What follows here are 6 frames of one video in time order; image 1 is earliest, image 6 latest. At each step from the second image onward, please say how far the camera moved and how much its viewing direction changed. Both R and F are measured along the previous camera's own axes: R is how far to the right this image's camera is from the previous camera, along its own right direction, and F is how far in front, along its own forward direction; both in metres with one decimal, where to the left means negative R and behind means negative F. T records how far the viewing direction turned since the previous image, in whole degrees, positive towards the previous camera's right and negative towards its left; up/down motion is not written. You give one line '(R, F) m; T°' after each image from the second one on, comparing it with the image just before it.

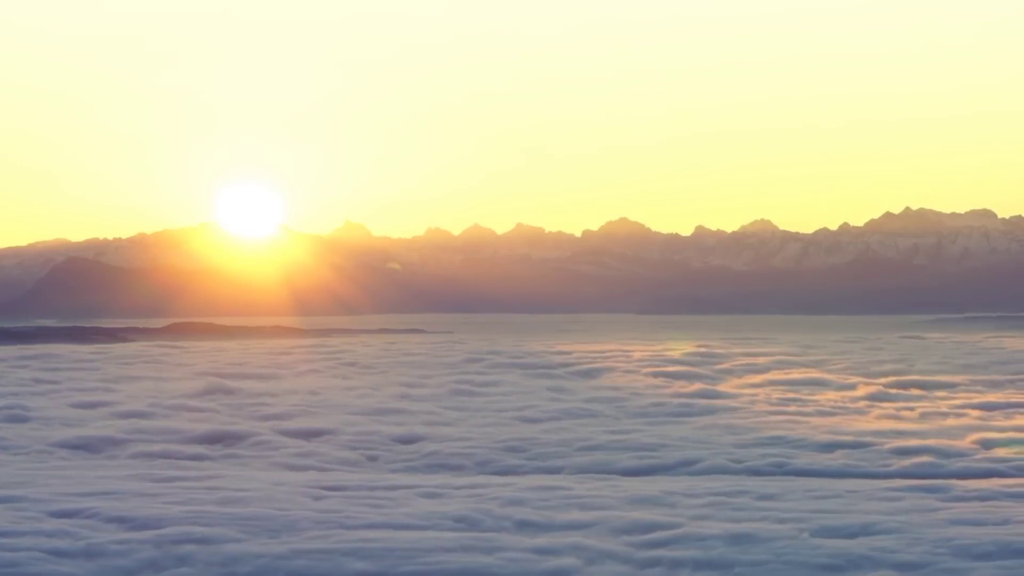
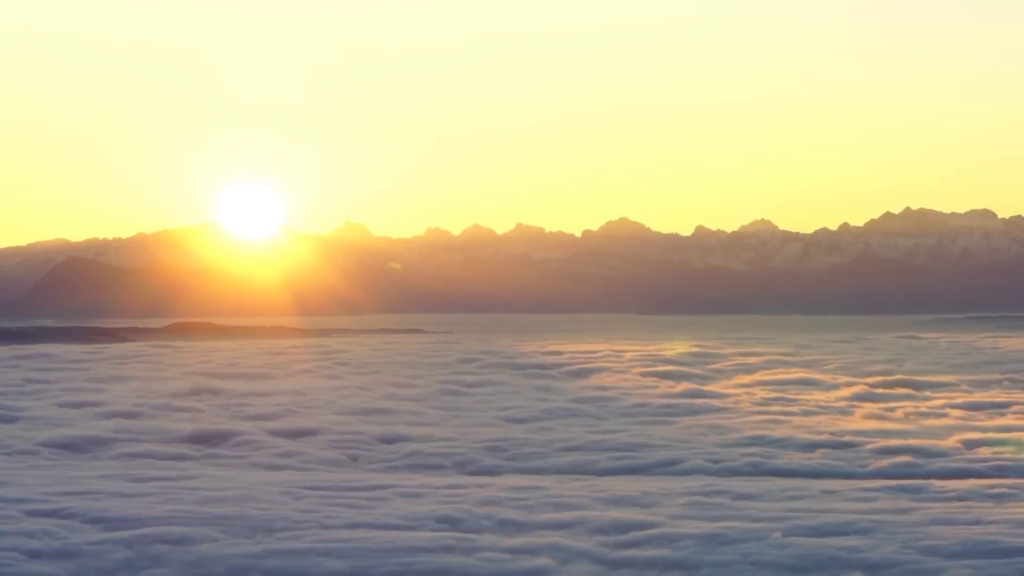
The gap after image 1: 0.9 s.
(+0.5, 0.0) m; 0°
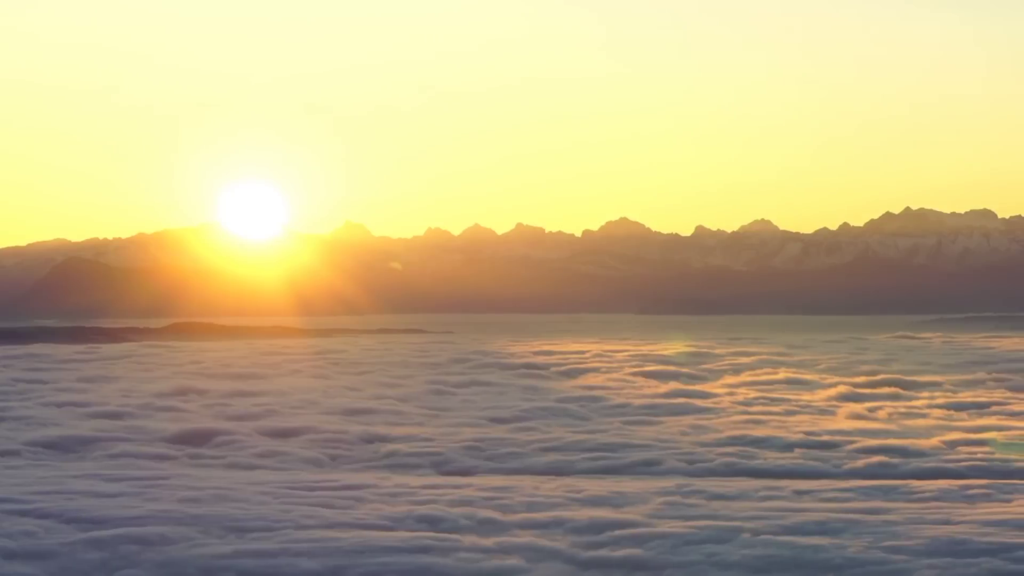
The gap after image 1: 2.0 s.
(+0.5, 0.0) m; 0°
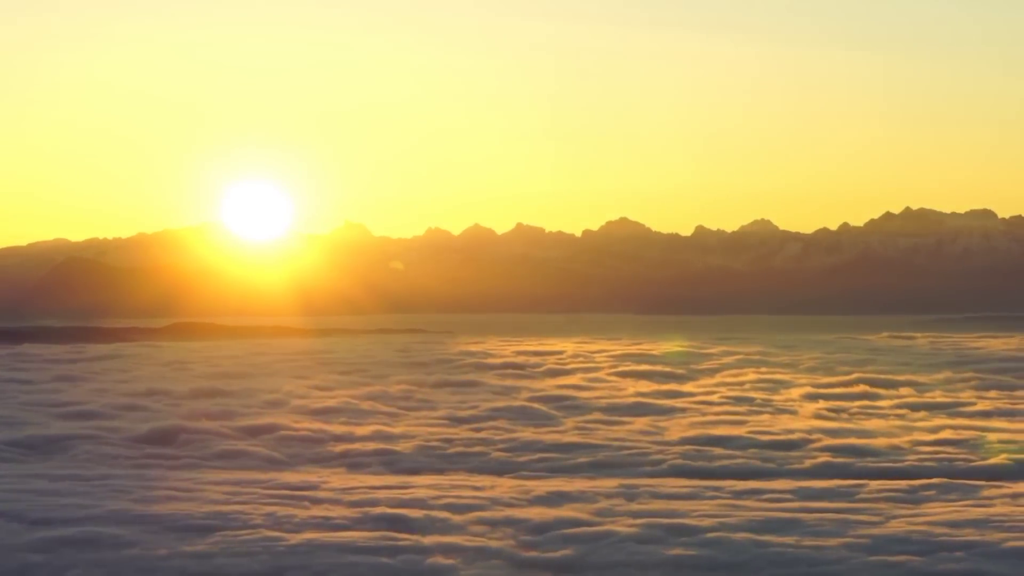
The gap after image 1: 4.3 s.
(+1.1, 0.0) m; 0°
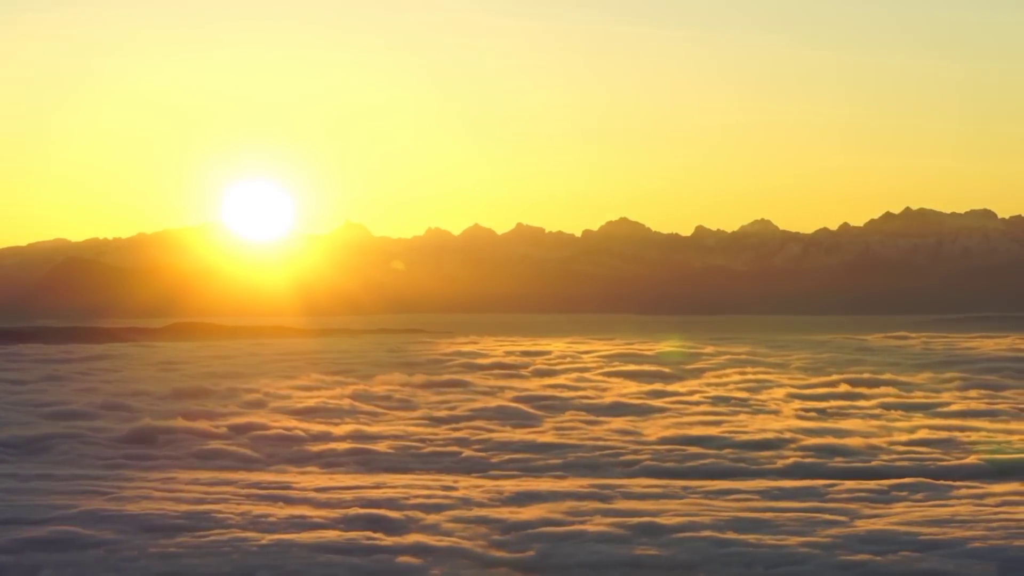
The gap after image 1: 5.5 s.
(+0.6, -0.1) m; 0°
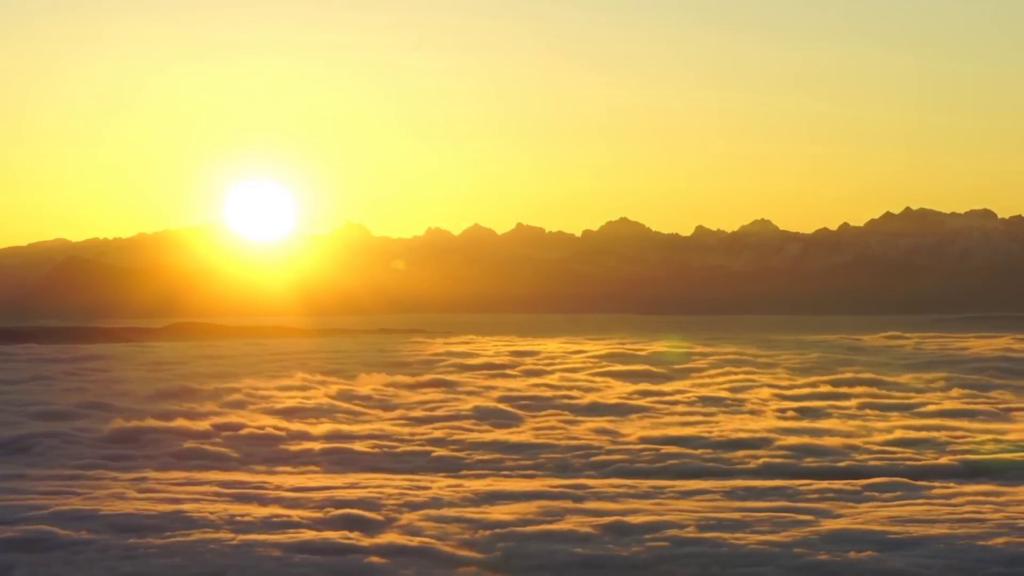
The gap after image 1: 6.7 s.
(+0.7, 0.0) m; 0°
